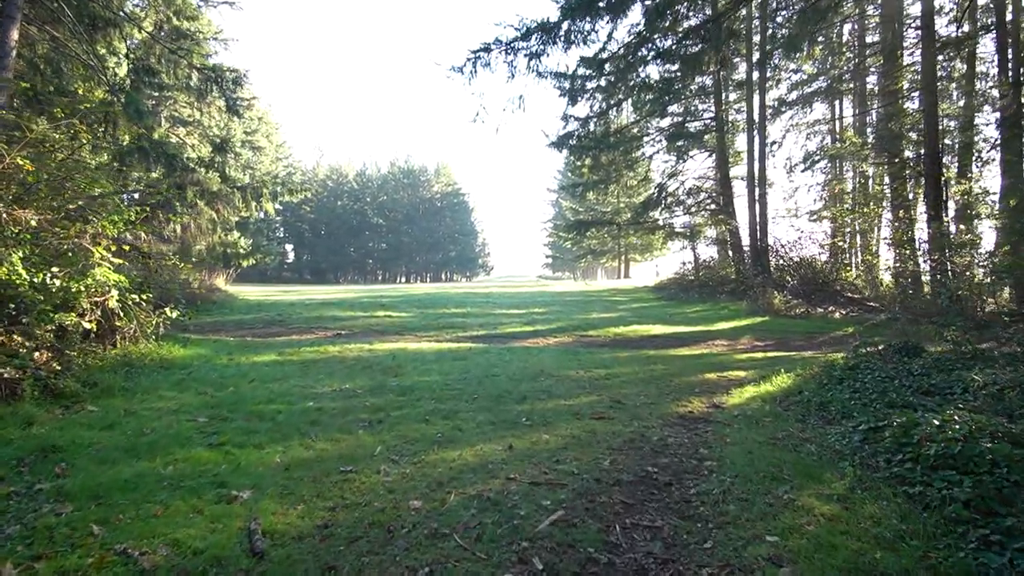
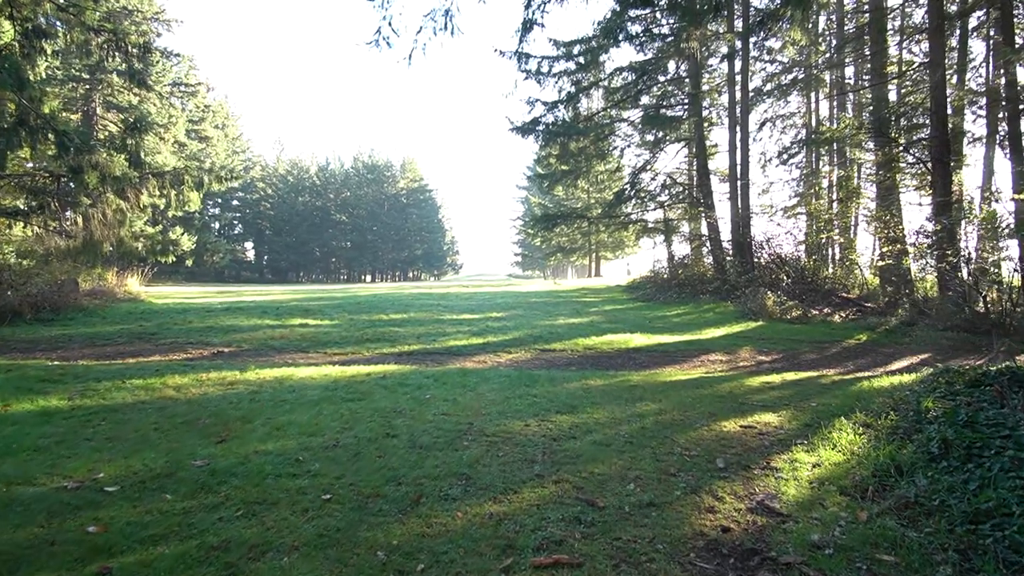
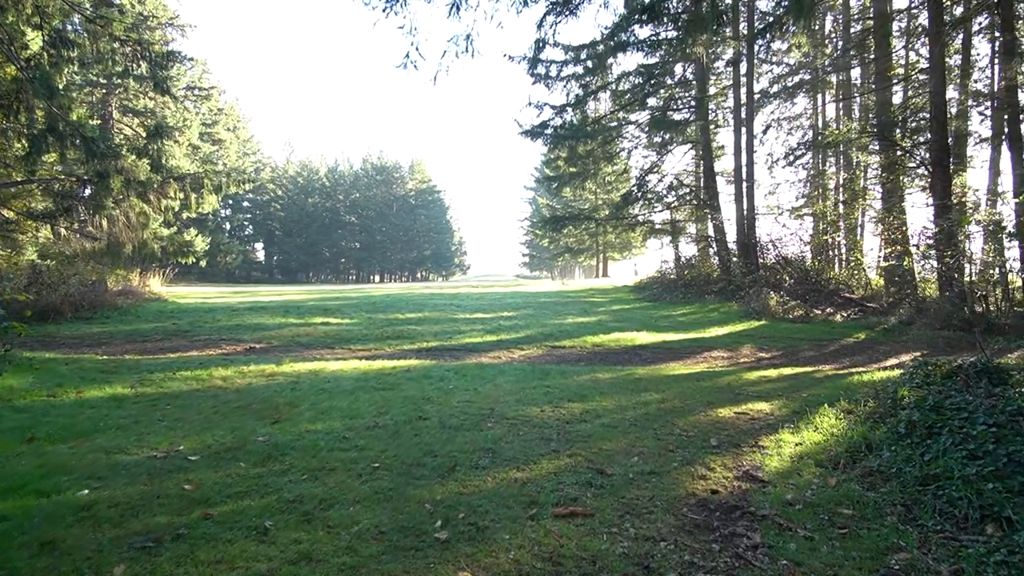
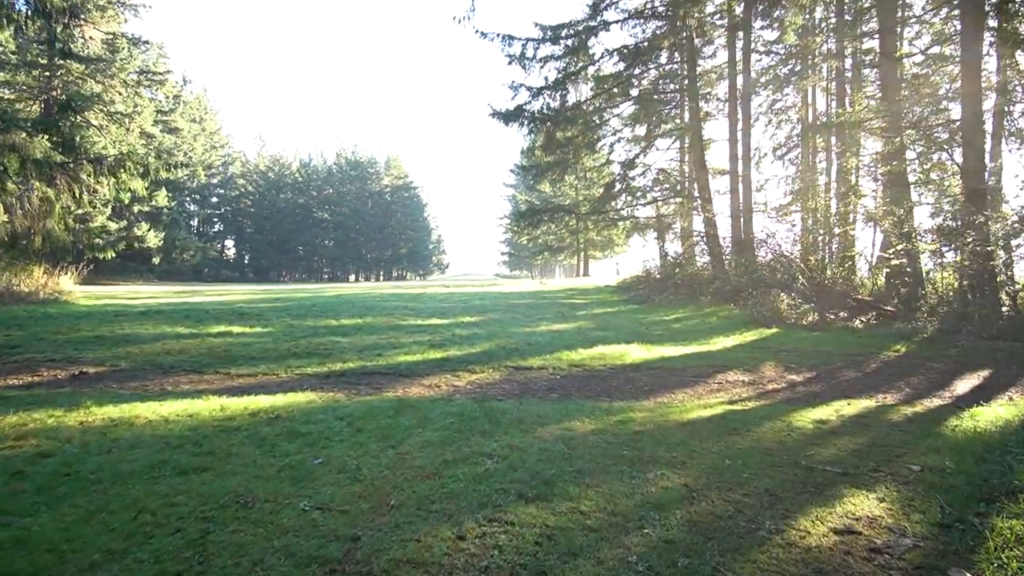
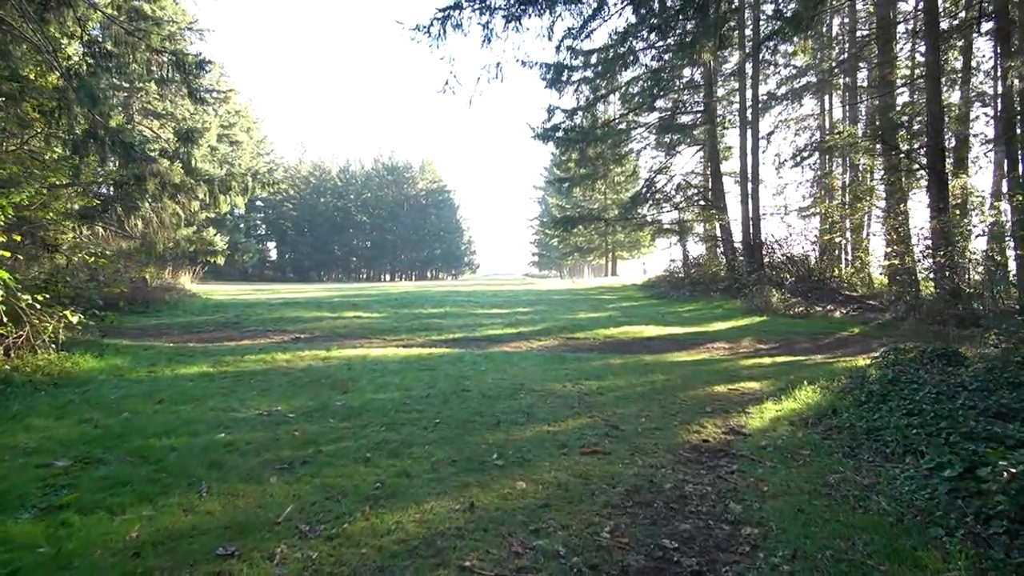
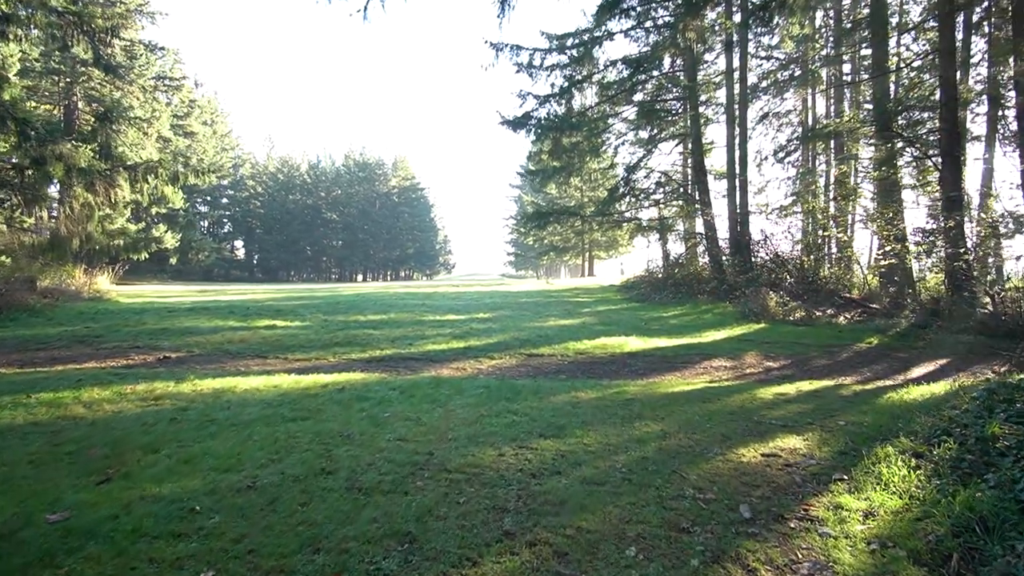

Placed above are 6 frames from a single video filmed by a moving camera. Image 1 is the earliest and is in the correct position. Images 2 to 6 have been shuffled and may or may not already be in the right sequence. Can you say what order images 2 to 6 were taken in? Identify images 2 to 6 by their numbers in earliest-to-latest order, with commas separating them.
5, 3, 2, 6, 4
